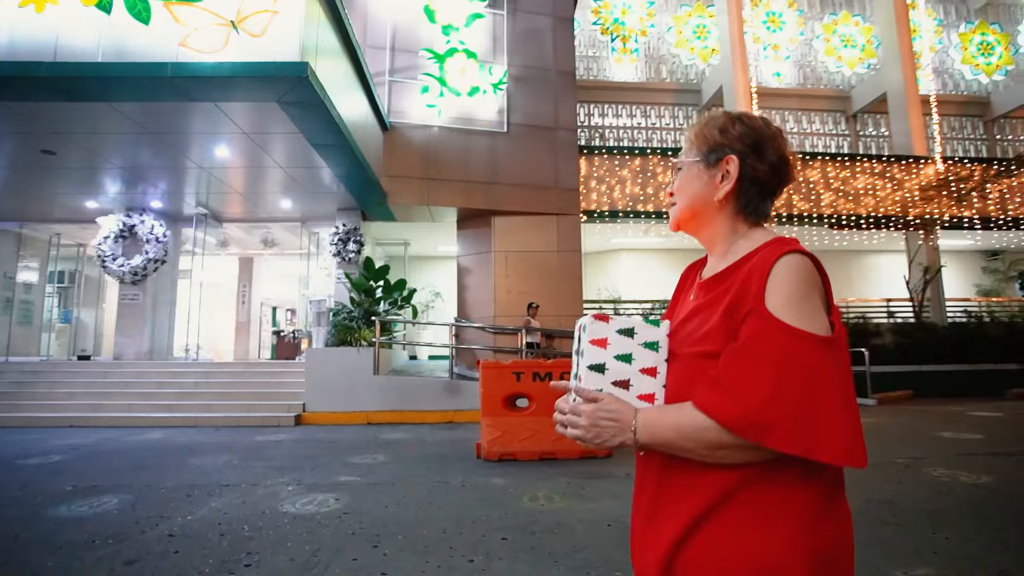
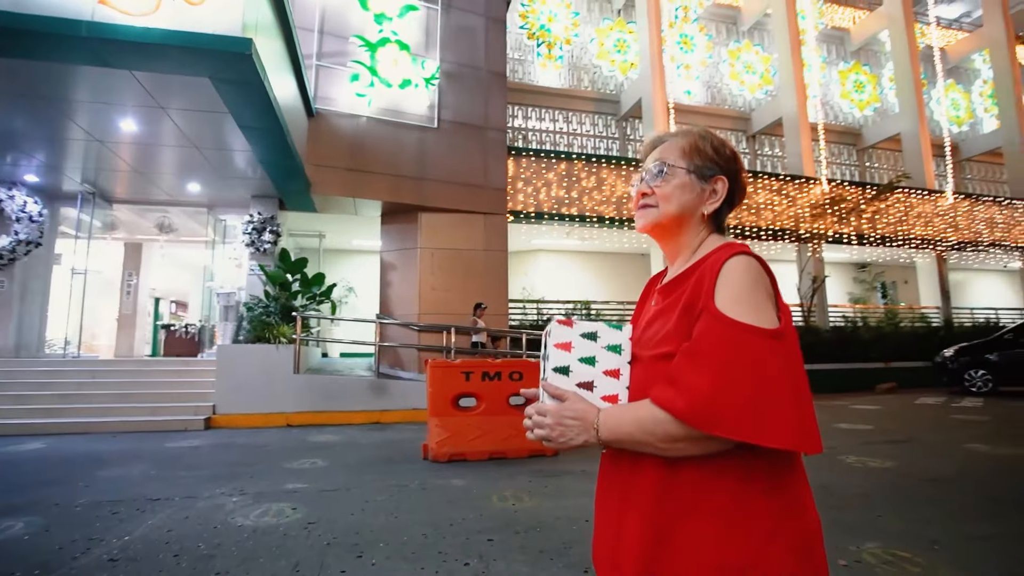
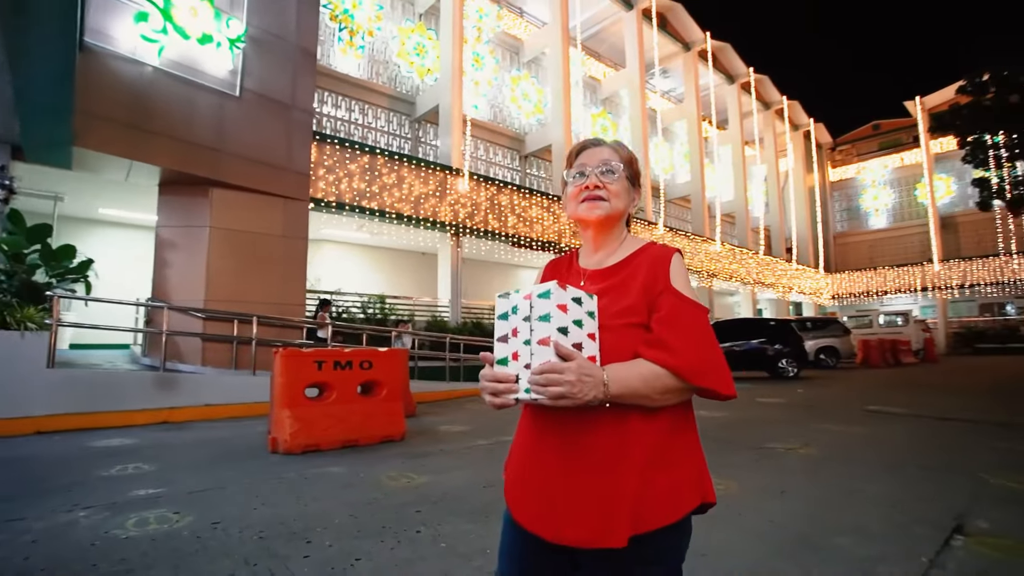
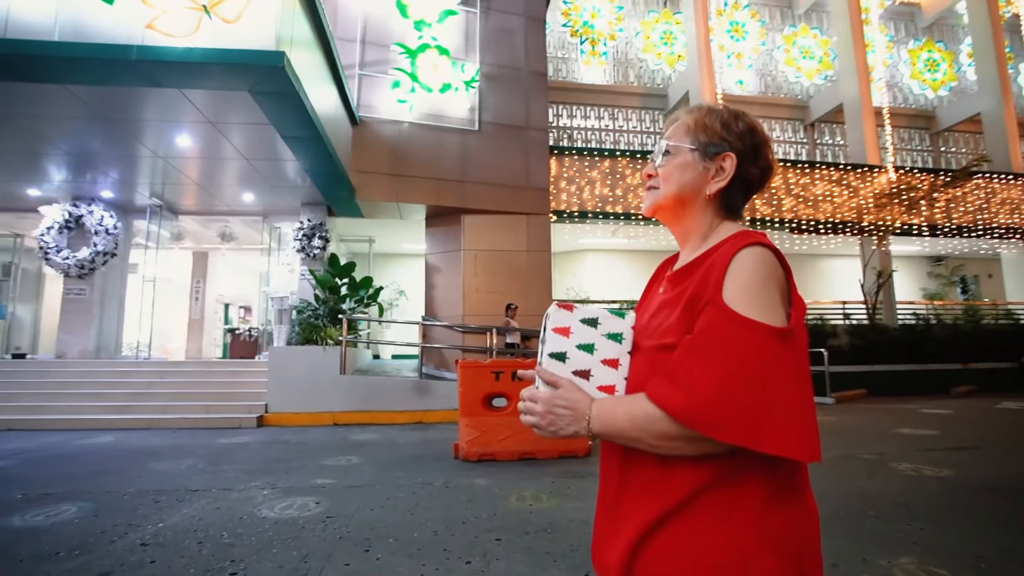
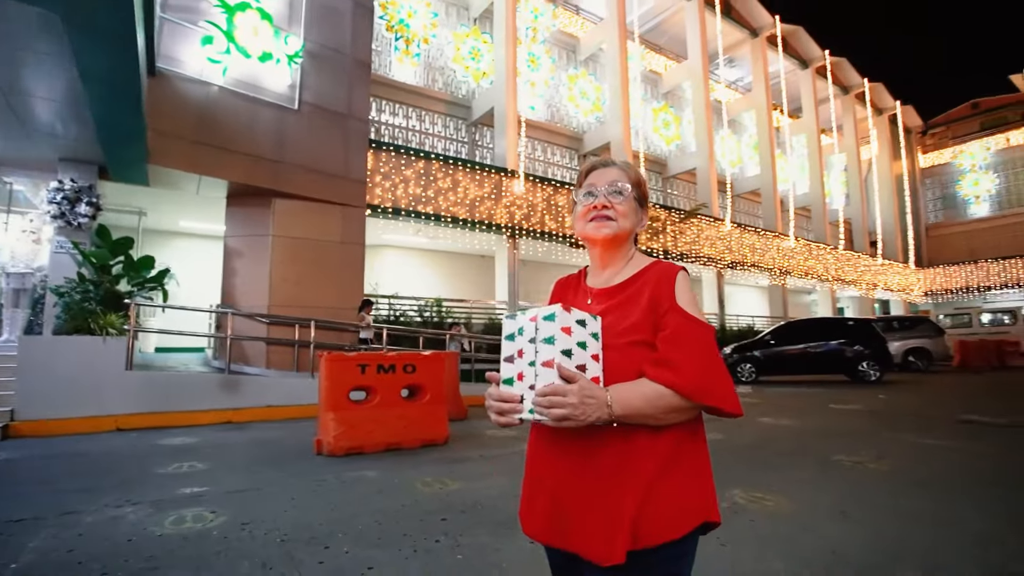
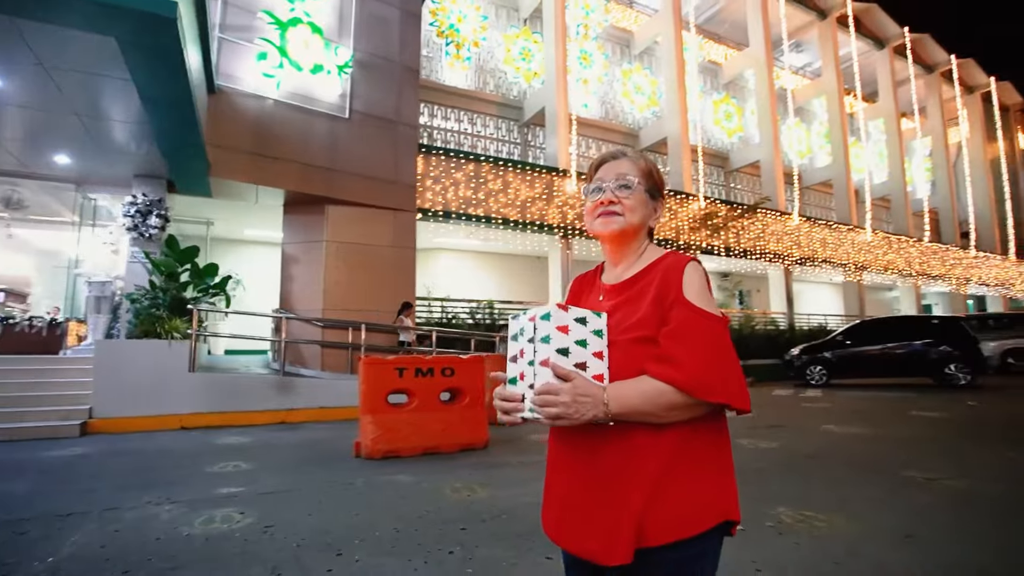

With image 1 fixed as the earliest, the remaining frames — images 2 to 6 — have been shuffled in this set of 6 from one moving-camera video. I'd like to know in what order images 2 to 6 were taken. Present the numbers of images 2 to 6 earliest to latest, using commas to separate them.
4, 2, 6, 5, 3
